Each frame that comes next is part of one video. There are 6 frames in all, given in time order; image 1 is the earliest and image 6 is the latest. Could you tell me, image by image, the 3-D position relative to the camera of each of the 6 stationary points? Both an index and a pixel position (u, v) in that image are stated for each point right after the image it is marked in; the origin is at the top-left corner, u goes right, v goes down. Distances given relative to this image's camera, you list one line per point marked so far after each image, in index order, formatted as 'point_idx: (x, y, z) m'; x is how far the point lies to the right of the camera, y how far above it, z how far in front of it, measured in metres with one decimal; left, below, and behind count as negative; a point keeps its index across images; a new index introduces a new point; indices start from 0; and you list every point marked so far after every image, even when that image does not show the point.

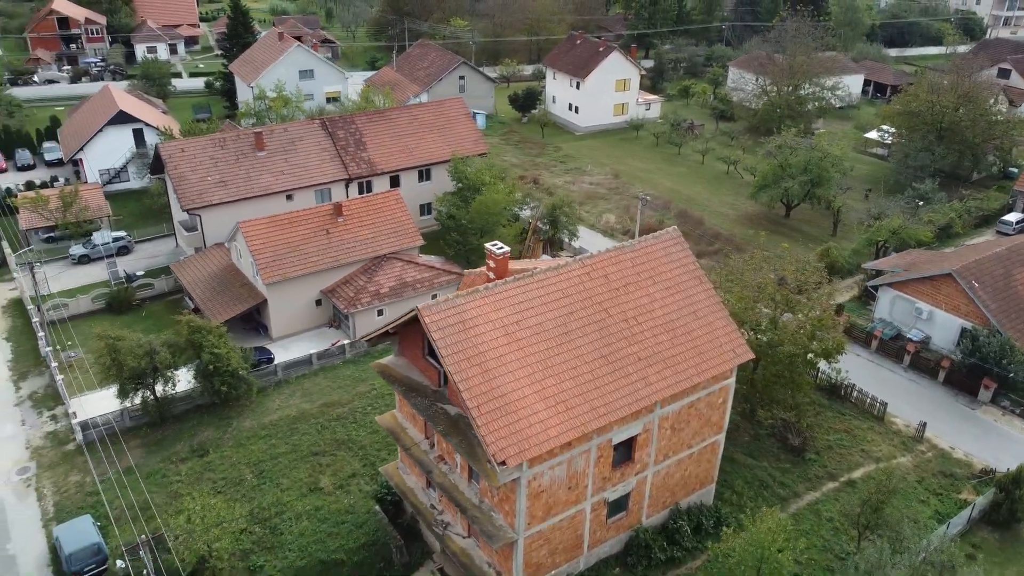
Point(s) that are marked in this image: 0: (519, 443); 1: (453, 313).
0: (+0.1, -3.3, +17.2) m
1: (-1.4, -0.6, +18.2) m
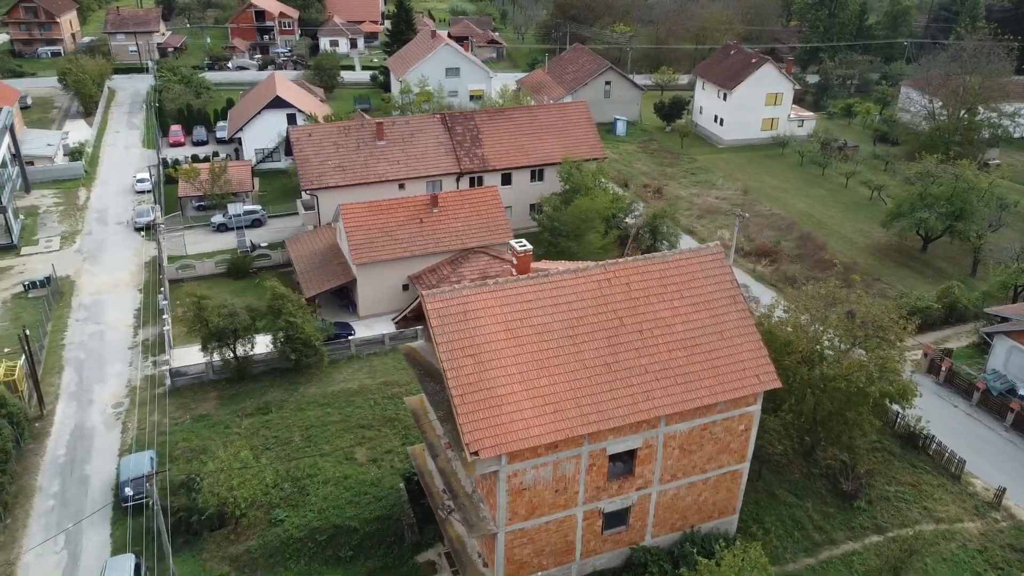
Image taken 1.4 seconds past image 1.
0: (-0.3, -3.2, +17.4) m
1: (-1.3, -0.3, +18.7) m
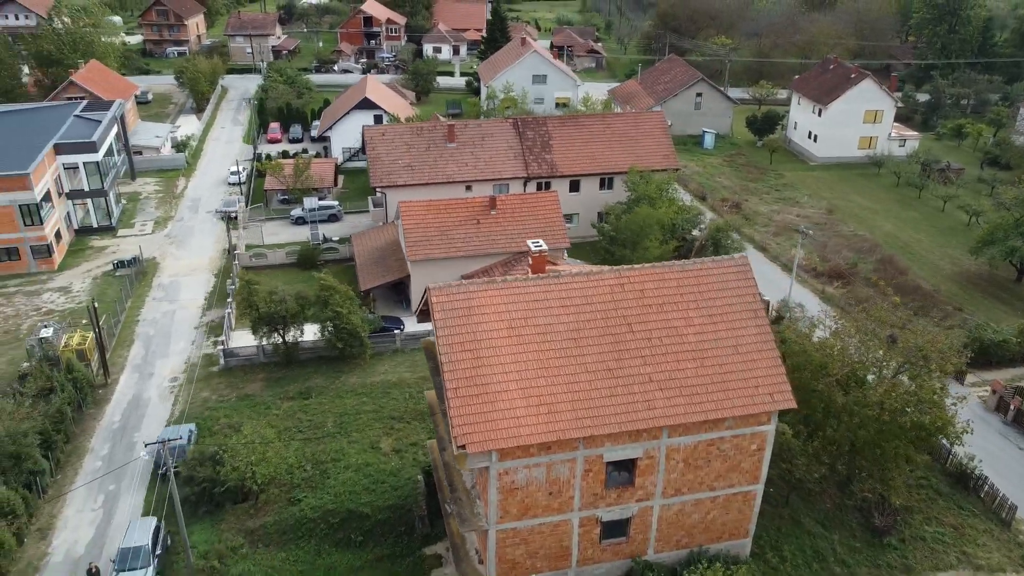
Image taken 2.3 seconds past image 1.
0: (-0.6, -3.1, +17.5) m
1: (-1.2, -0.2, +18.8) m
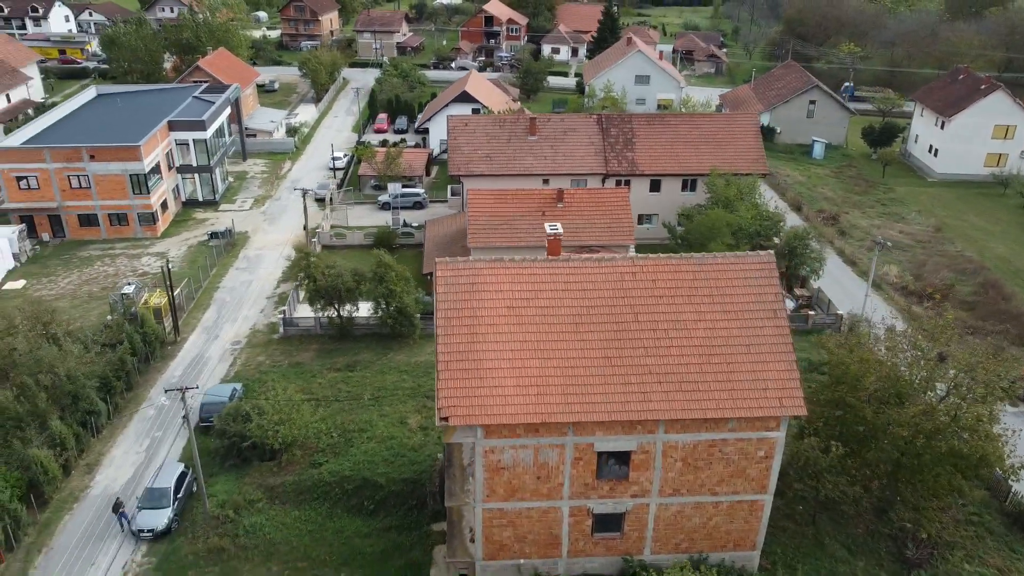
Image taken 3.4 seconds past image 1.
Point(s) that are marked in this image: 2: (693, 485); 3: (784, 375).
0: (-0.9, -2.5, +17.4) m
1: (-1.1, +0.3, +18.9) m
2: (+4.2, -4.6, +18.8) m
3: (+6.1, -2.0, +18.2) m
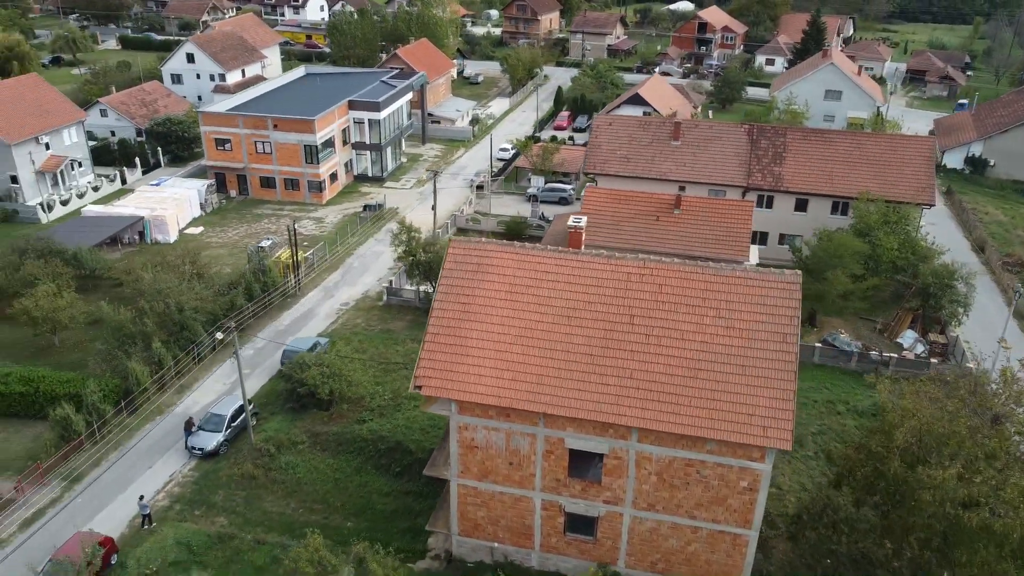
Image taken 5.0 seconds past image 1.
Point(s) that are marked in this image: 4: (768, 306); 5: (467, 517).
0: (-1.5, -2.0, +17.9) m
1: (-0.9, +0.8, +19.4) m
2: (+3.5, -4.8, +17.9) m
3: (+5.5, -2.4, +16.7) m
4: (+5.6, -0.4, +17.7) m
5: (-1.1, -5.5, +19.4) m
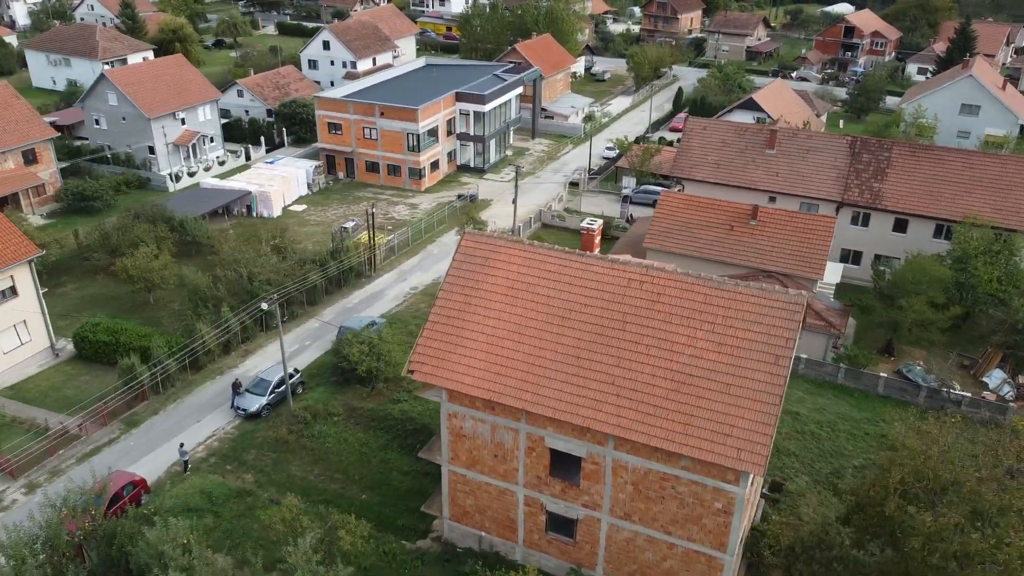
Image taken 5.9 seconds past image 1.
0: (-1.7, -1.8, +18.5) m
1: (-0.7, +1.0, +19.8) m
2: (+2.9, -5.0, +17.6) m
3: (+4.9, -2.8, +16.1) m
4: (+5.3, -0.8, +17.0) m
5: (-1.4, -5.3, +19.9) m
